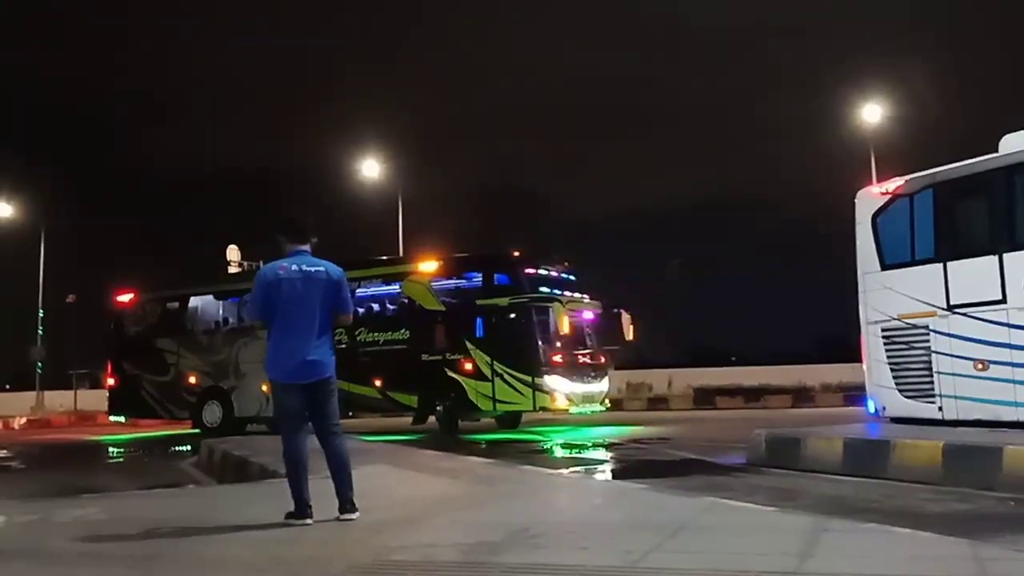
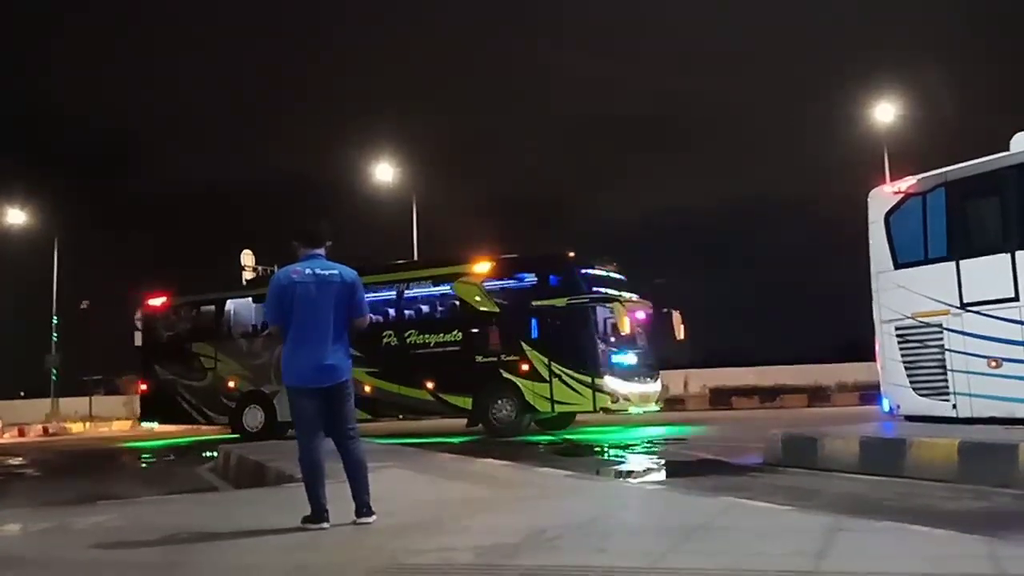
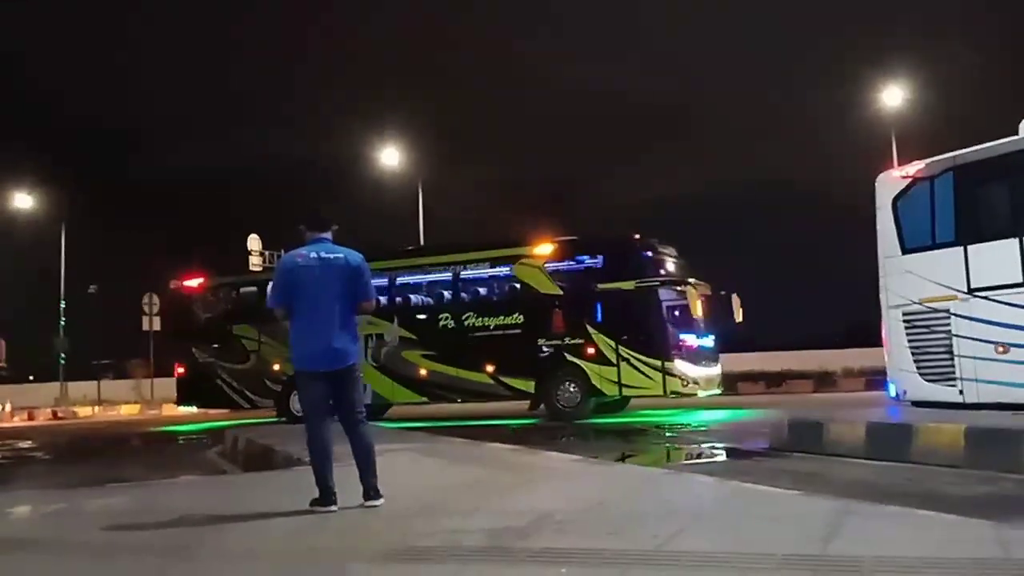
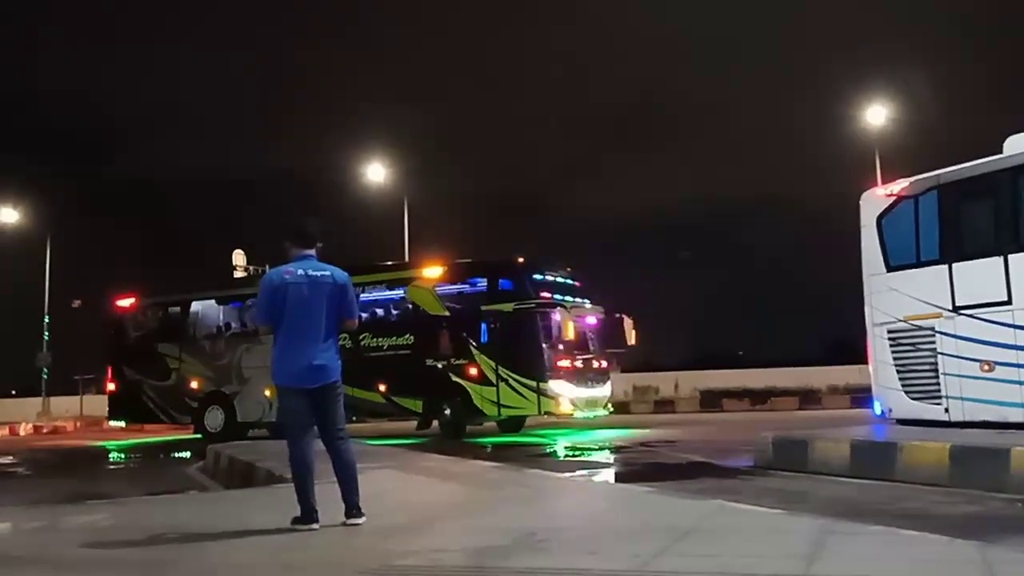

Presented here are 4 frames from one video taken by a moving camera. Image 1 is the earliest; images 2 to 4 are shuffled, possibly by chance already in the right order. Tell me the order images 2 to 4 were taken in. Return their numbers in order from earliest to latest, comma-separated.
4, 2, 3
